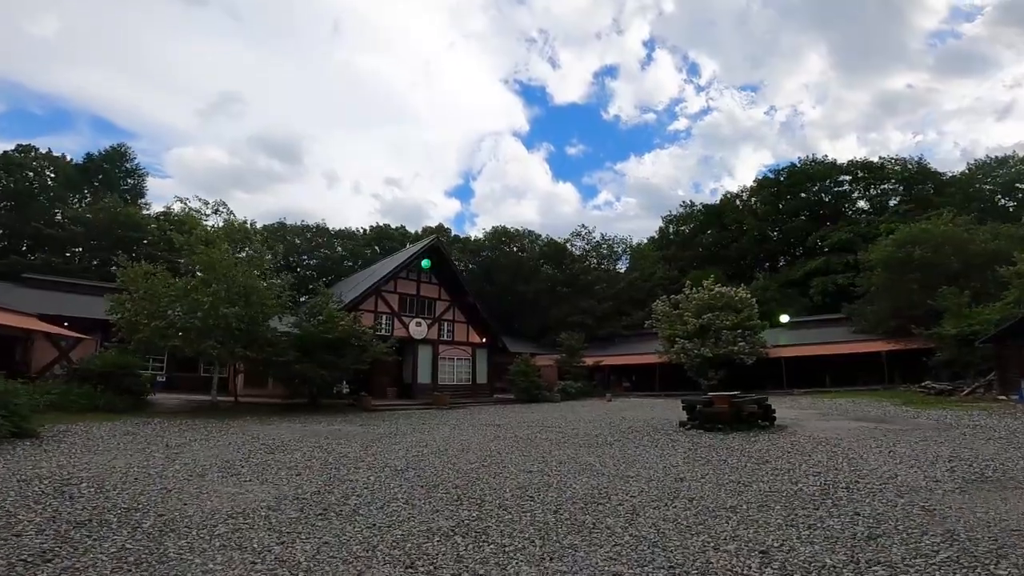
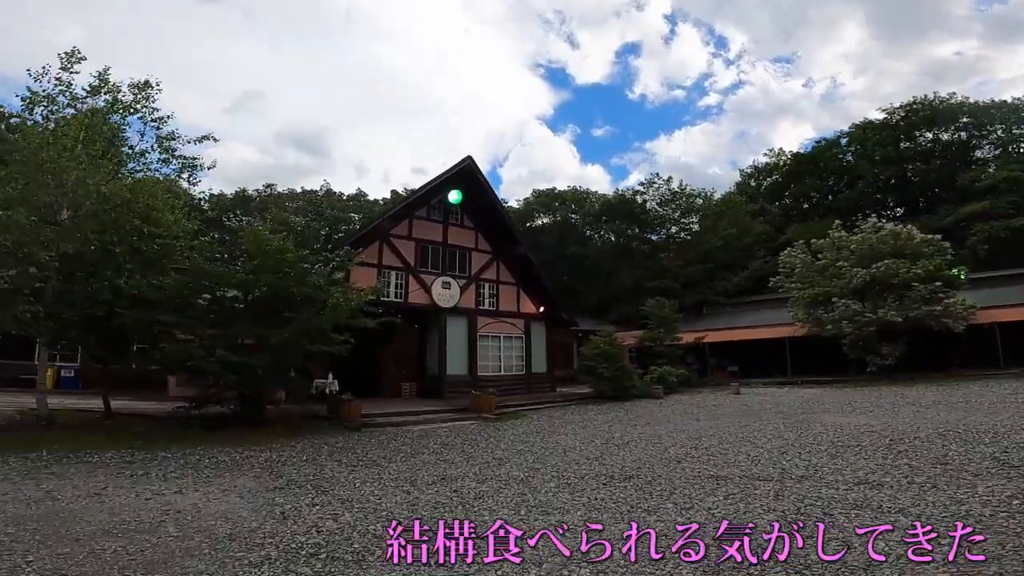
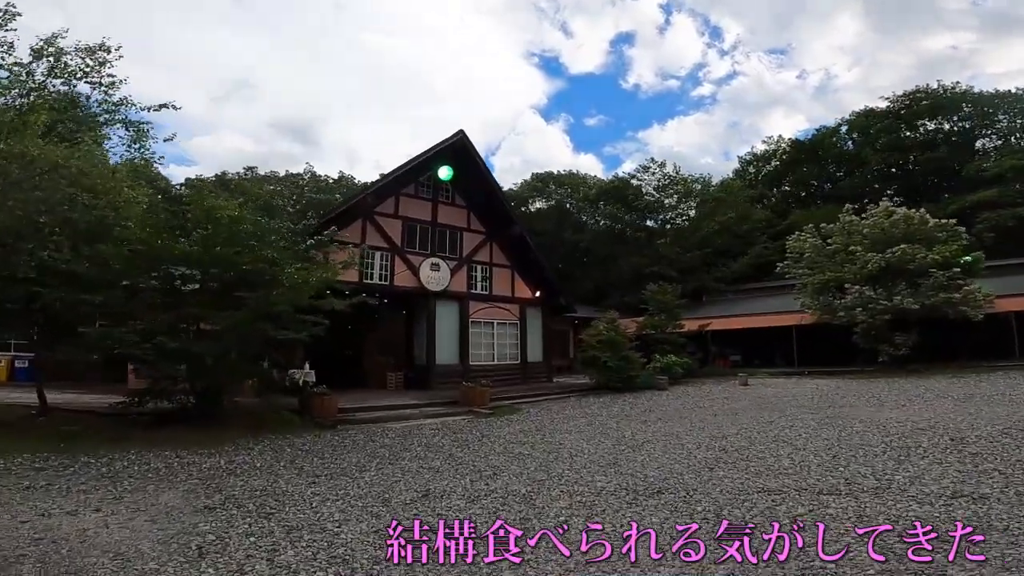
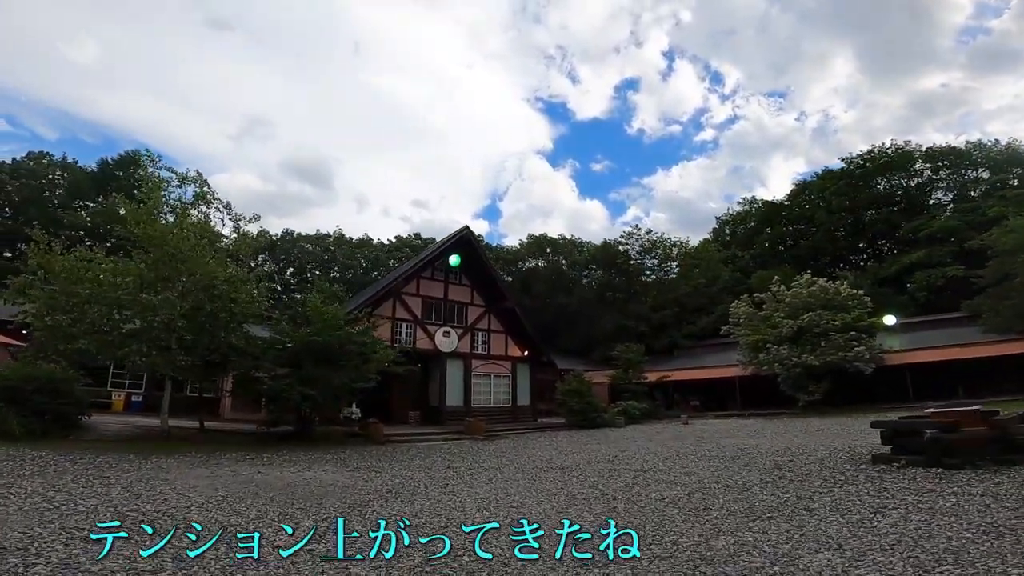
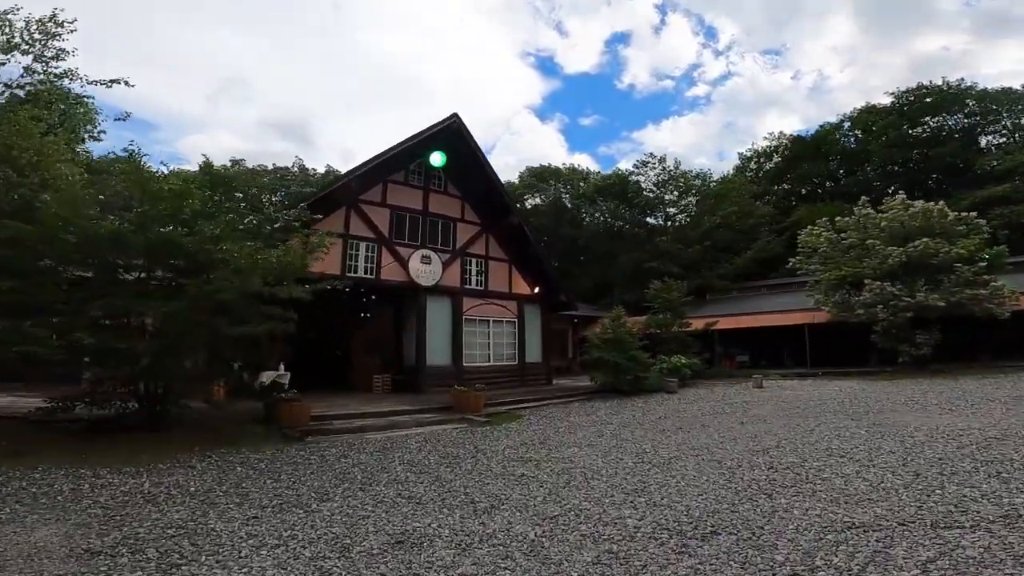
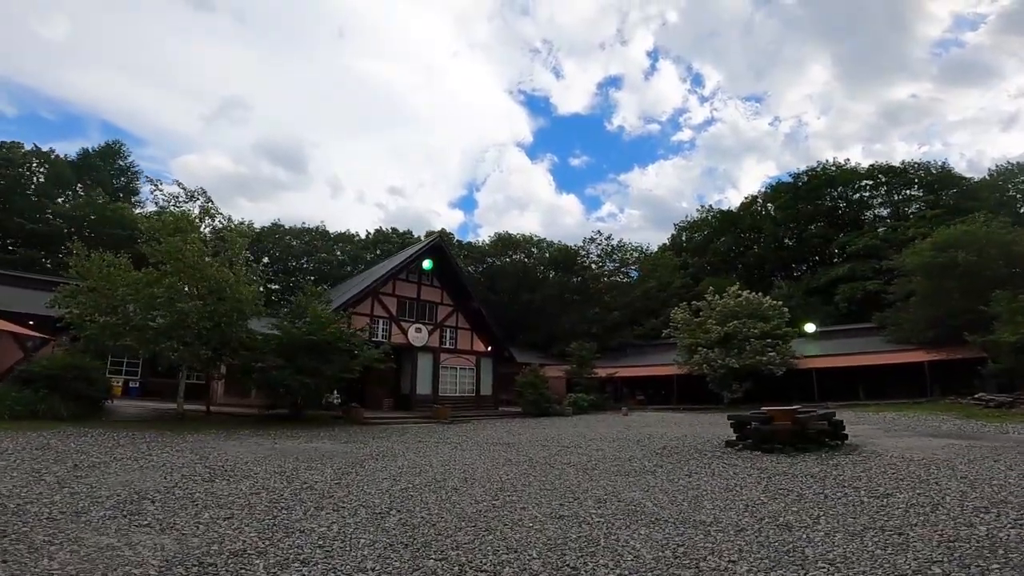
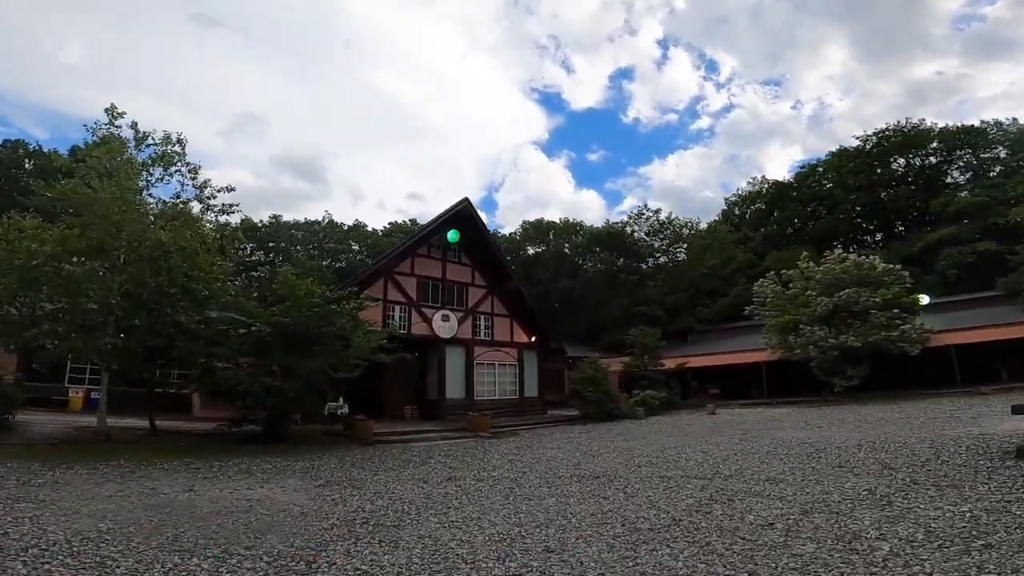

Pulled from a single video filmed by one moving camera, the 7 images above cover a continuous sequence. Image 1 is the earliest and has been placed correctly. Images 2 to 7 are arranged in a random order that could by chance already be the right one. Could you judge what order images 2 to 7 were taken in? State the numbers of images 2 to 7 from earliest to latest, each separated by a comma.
6, 4, 7, 2, 3, 5
